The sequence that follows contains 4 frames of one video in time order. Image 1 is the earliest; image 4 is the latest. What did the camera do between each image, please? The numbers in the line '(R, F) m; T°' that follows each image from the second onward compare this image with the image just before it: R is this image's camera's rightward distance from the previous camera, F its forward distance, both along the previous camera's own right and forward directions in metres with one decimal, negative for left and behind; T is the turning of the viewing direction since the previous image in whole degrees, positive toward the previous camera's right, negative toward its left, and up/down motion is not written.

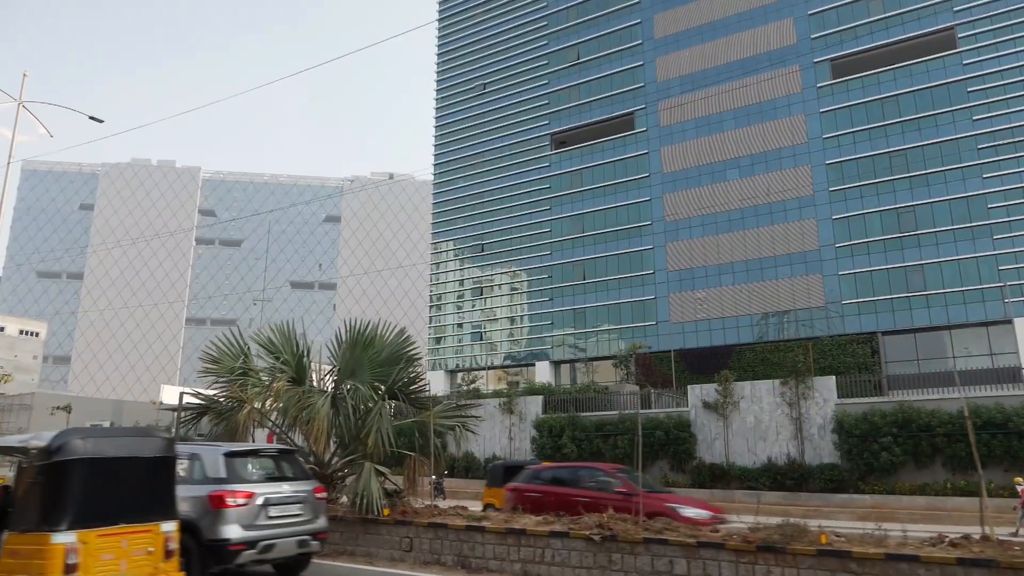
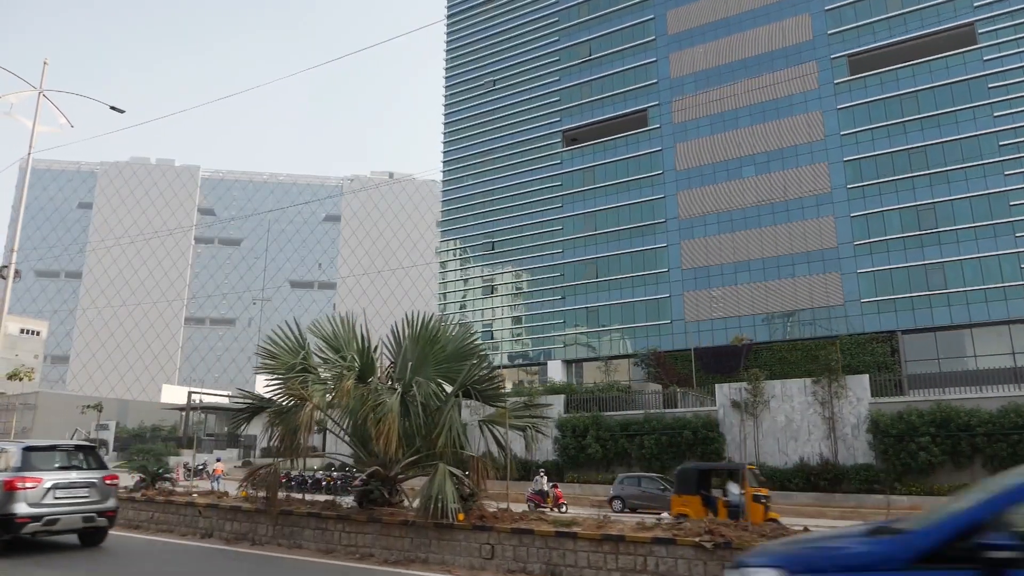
(-1.2, +0.6) m; 0°
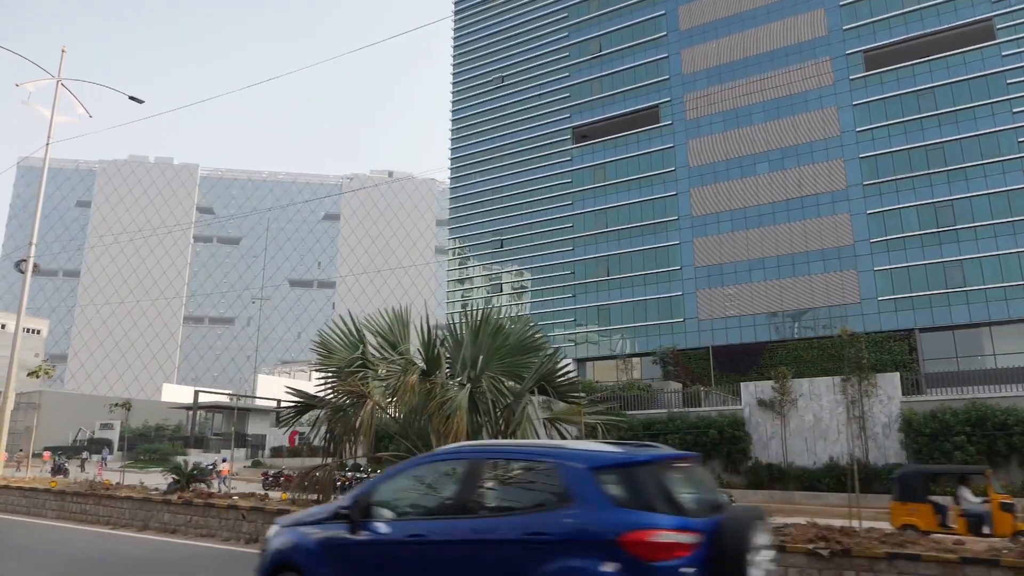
(-1.1, +0.6) m; 0°
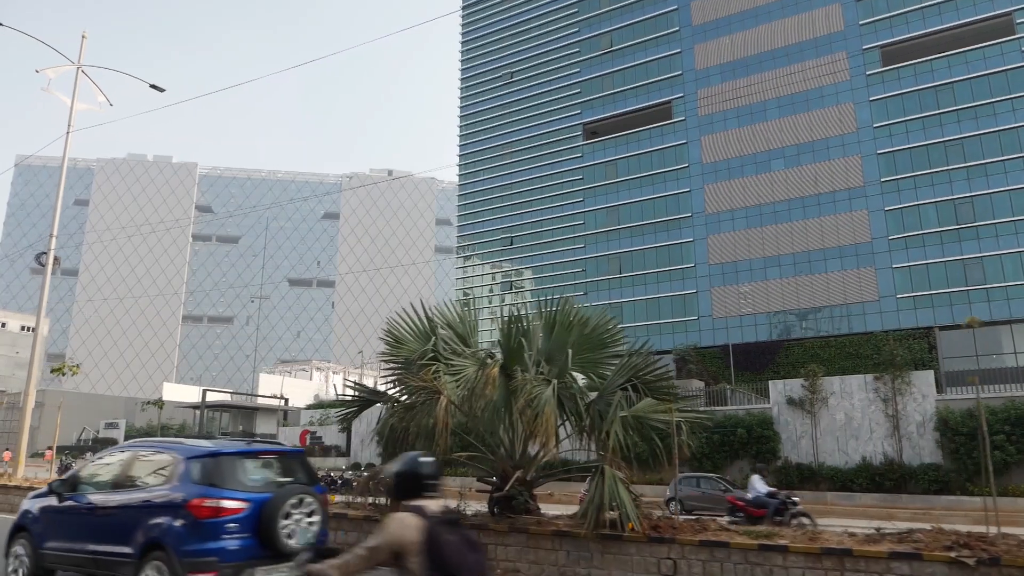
(-1.1, +0.6) m; 0°
